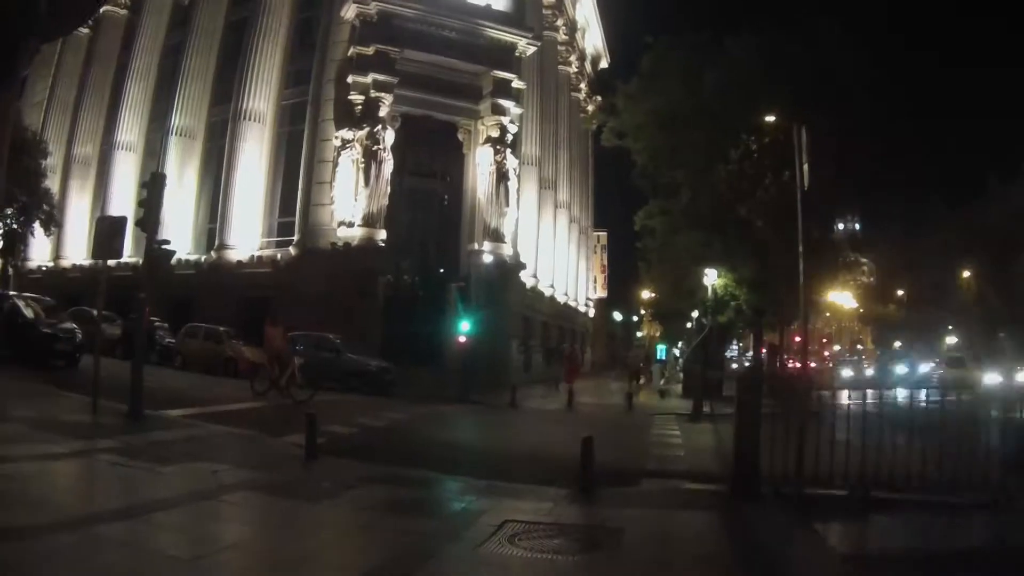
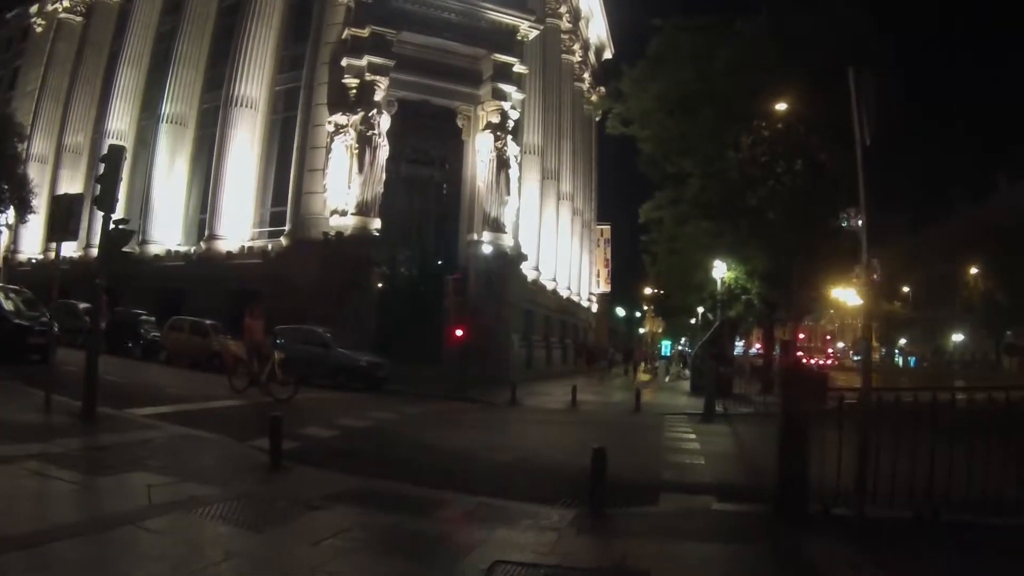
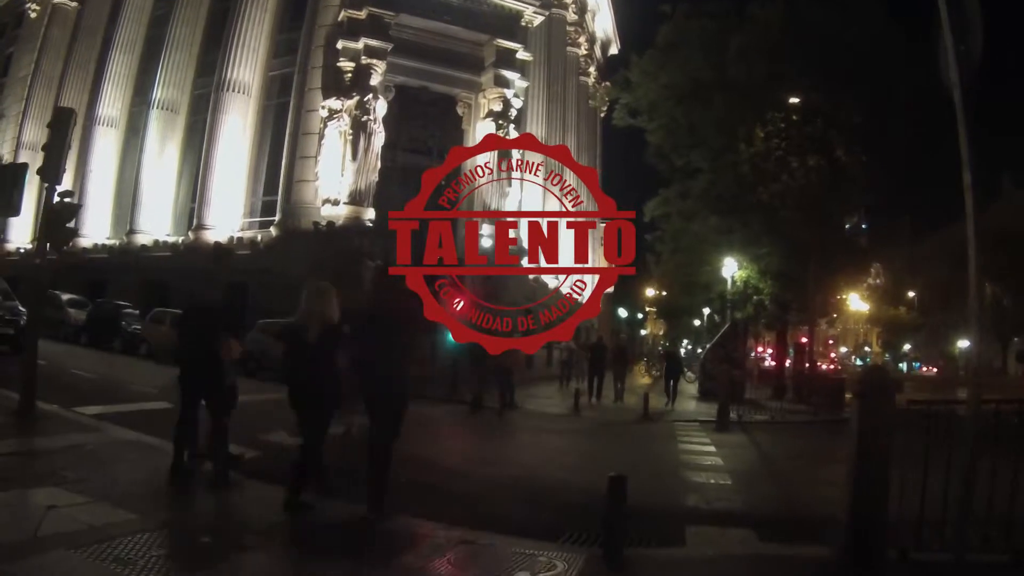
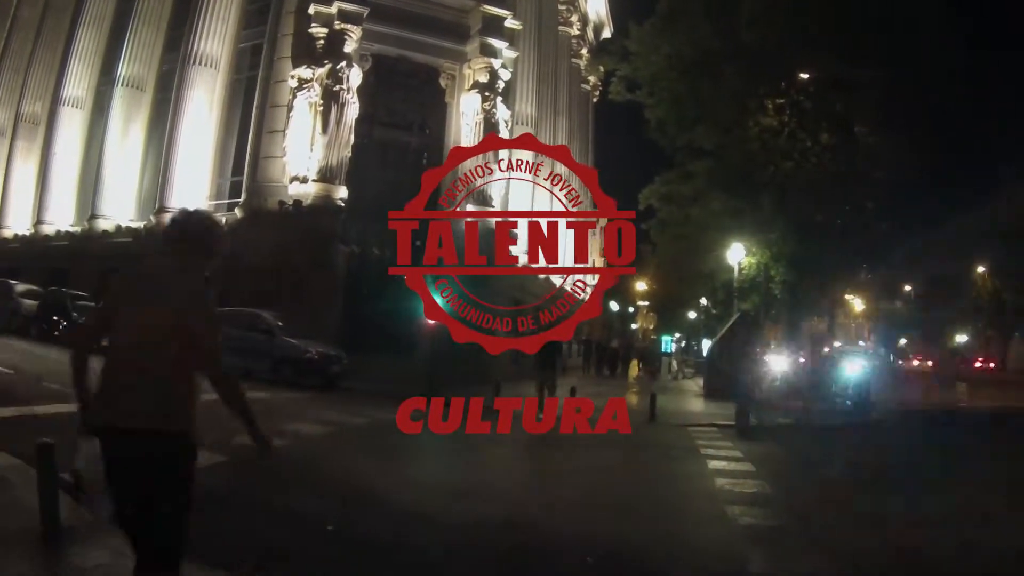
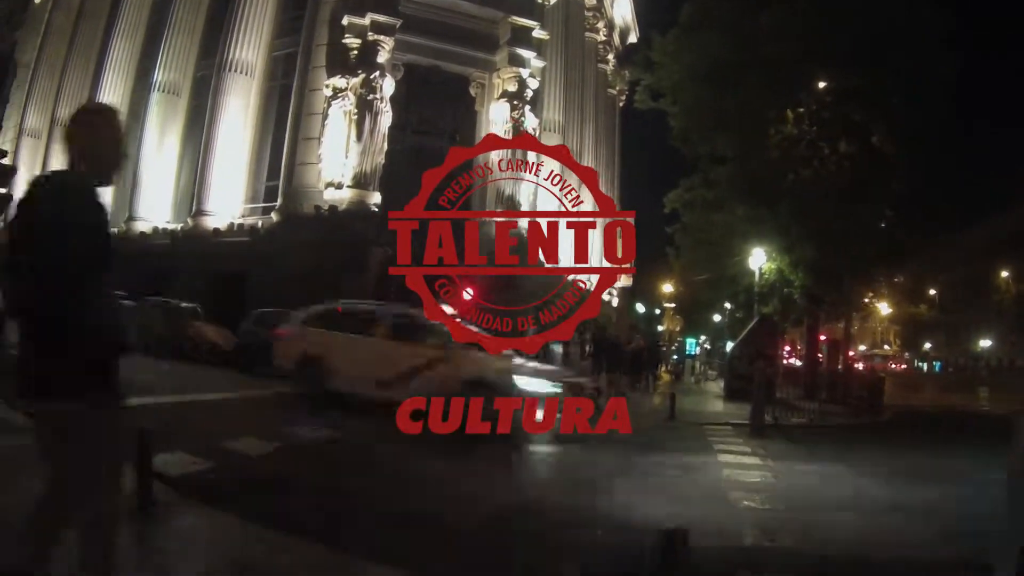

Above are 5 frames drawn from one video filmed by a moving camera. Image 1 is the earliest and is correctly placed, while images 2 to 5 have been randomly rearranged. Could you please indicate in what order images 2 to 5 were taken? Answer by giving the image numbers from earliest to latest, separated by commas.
2, 3, 5, 4
